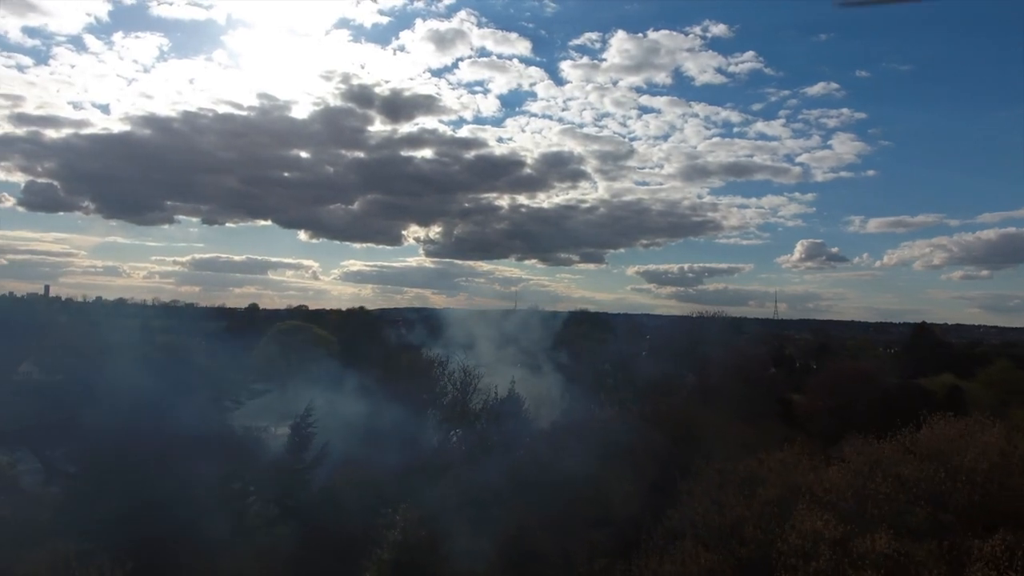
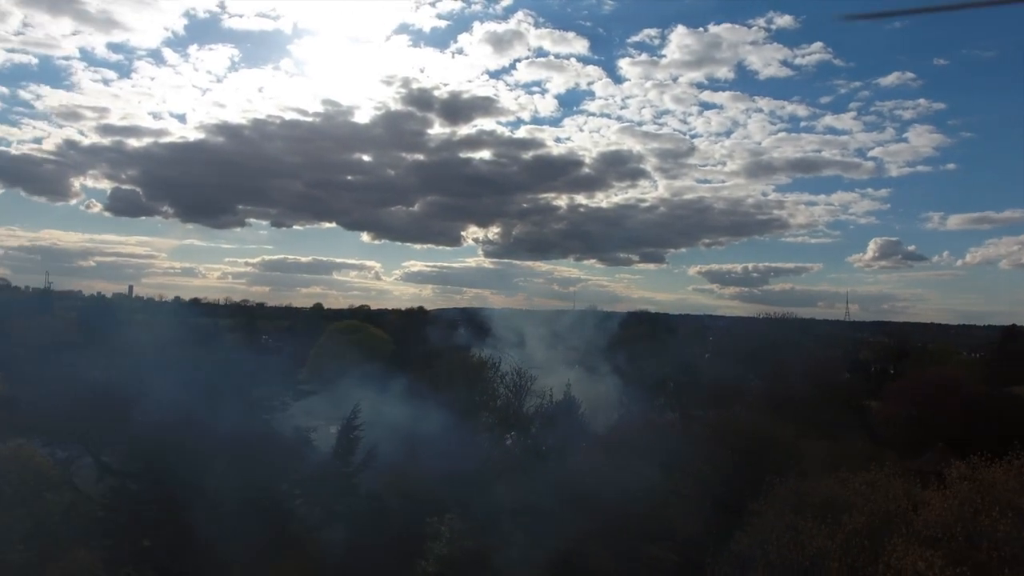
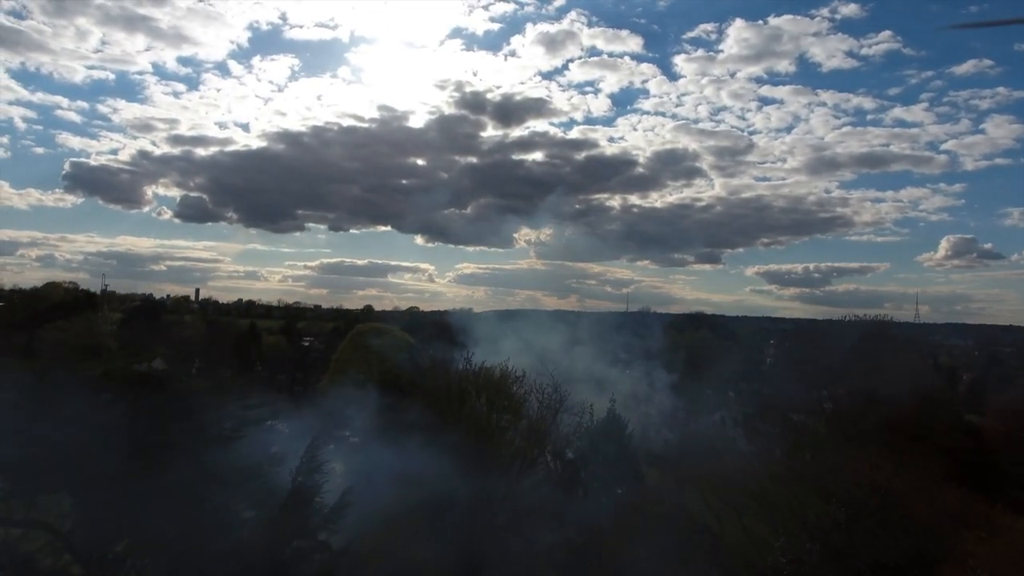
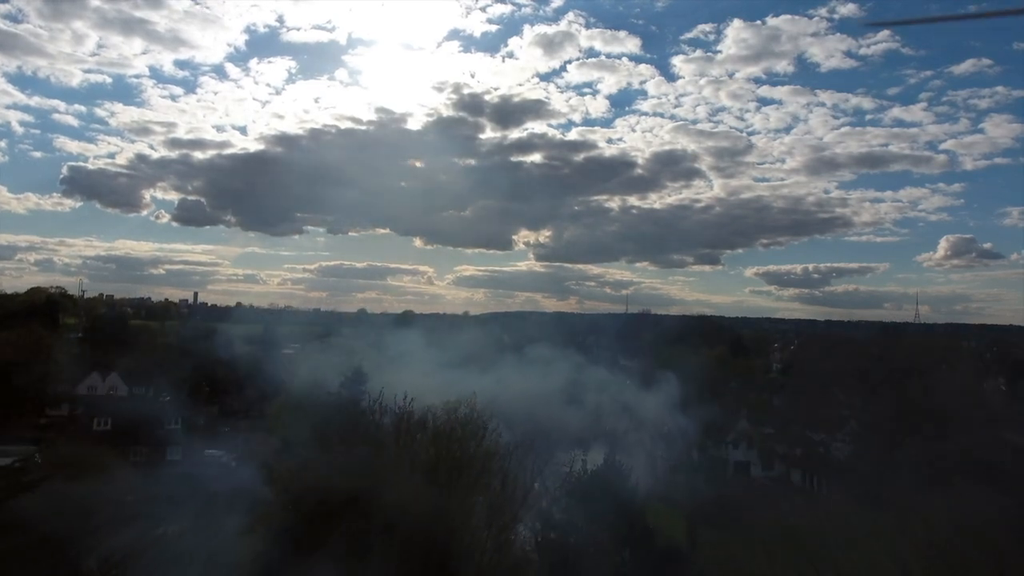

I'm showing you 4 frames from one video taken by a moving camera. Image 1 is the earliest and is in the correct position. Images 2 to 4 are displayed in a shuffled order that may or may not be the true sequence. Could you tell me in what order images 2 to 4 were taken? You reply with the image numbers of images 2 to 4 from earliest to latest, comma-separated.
2, 3, 4
